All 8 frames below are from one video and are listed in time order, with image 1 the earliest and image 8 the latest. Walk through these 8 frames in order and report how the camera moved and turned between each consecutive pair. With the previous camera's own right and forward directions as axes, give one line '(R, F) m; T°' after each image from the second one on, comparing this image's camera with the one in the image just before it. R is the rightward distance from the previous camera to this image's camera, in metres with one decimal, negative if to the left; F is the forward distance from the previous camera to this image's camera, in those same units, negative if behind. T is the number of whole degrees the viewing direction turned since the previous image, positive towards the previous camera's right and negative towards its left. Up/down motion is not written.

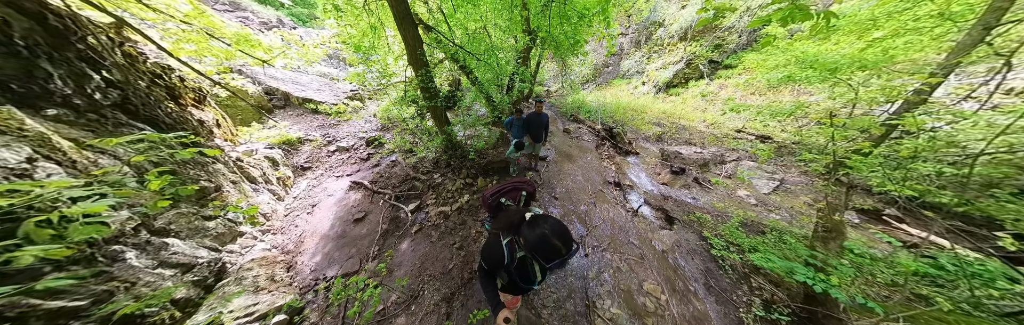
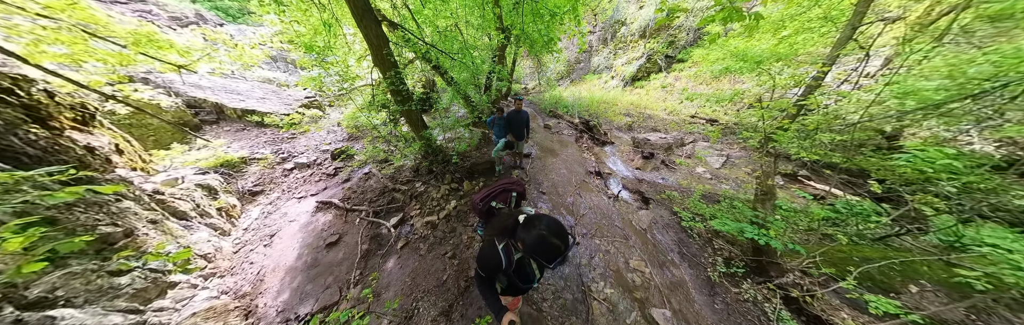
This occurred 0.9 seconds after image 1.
(-0.2, 0.0) m; +7°
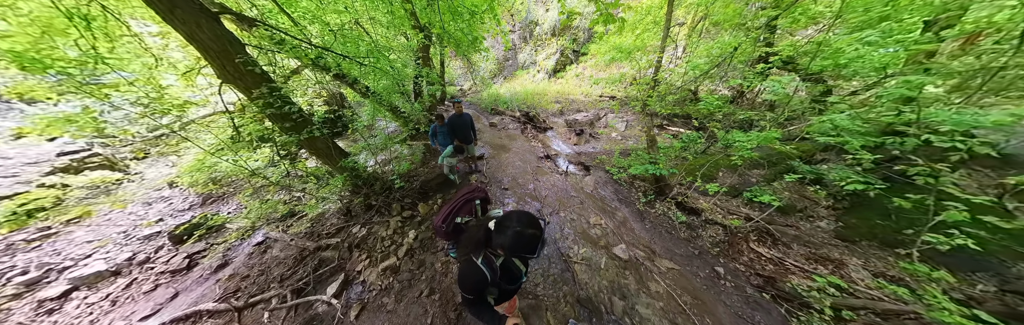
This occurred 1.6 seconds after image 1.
(-0.4, +0.1) m; +20°
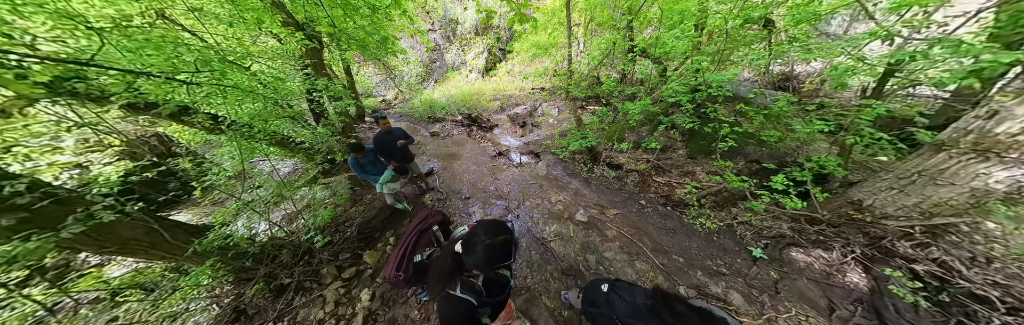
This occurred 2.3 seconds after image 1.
(-0.4, +0.1) m; +20°
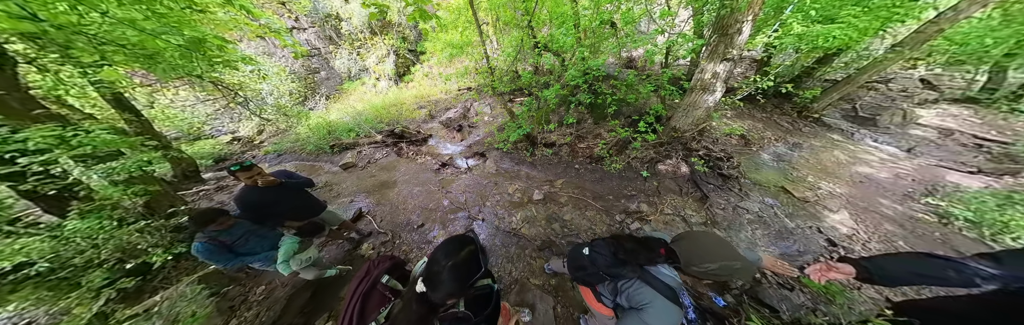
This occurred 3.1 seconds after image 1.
(-0.5, +0.1) m; +22°
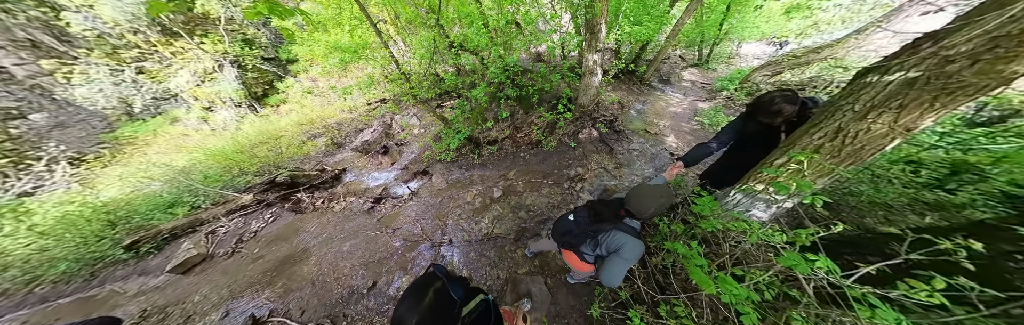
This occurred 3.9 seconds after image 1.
(-0.5, +0.1) m; +22°
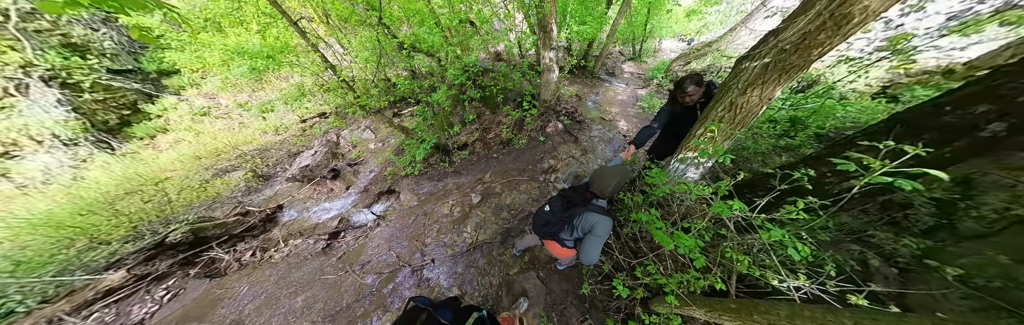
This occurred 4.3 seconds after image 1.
(-0.2, +0.1) m; +11°
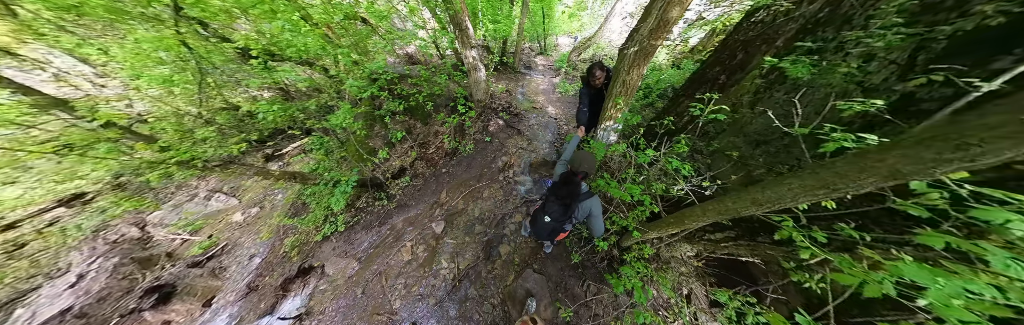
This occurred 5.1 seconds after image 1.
(-0.5, +0.2) m; +21°
